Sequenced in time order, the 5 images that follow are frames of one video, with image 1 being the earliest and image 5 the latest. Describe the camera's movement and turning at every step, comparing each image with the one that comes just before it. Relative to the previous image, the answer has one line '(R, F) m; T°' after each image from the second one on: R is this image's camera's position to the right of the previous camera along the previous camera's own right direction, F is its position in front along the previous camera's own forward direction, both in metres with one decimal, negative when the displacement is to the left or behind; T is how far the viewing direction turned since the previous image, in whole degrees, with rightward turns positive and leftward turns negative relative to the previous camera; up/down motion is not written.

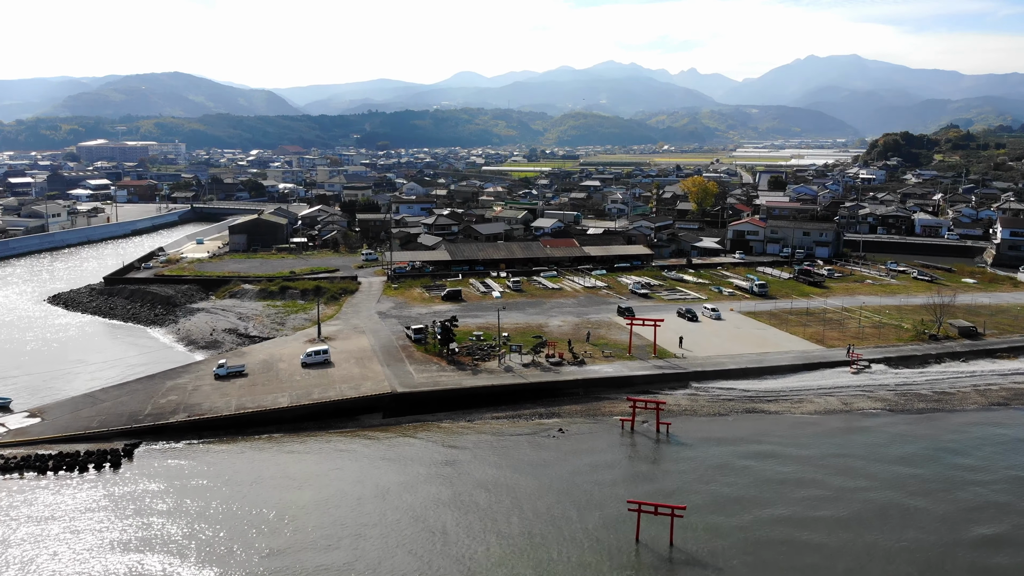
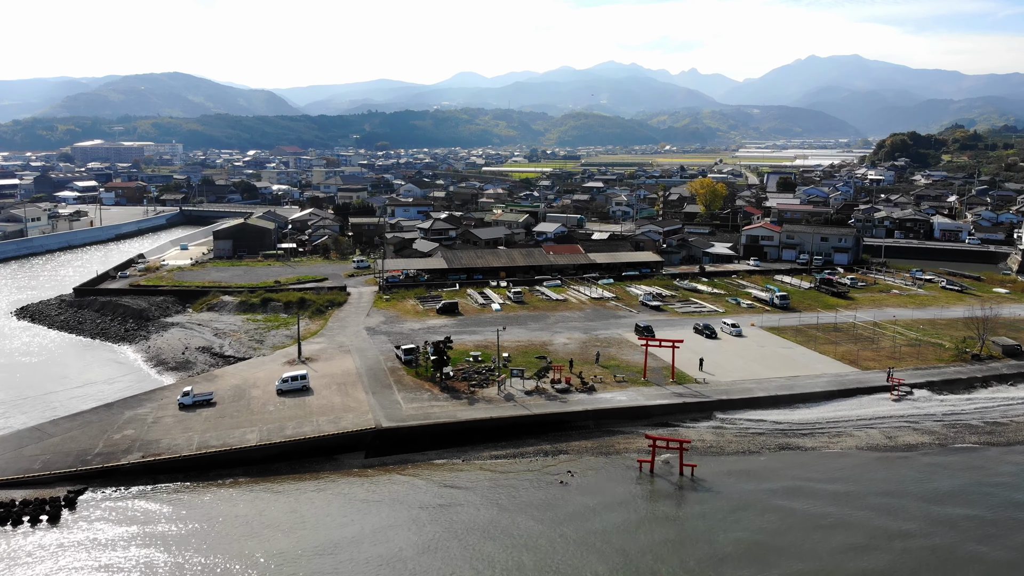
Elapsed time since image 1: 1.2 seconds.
(0.0, +1.4) m; 0°
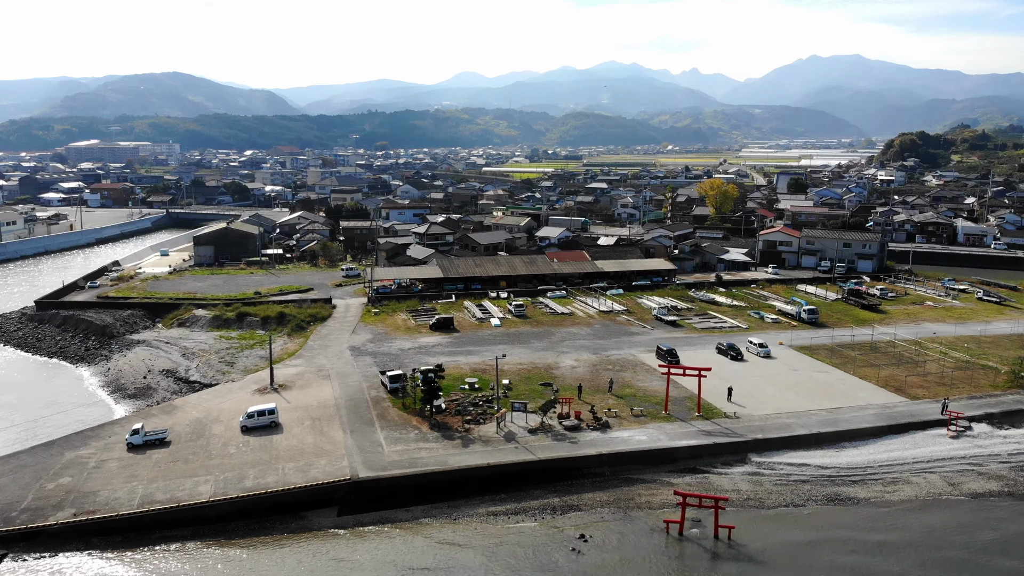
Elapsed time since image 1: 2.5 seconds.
(0.0, +1.5) m; 0°
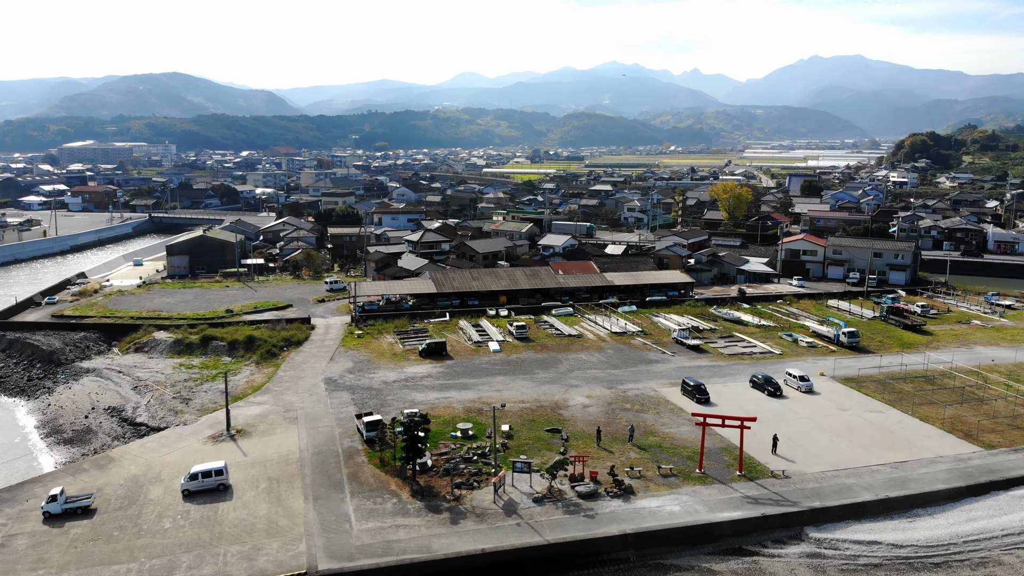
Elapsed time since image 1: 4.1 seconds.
(0.0, +1.8) m; 0°
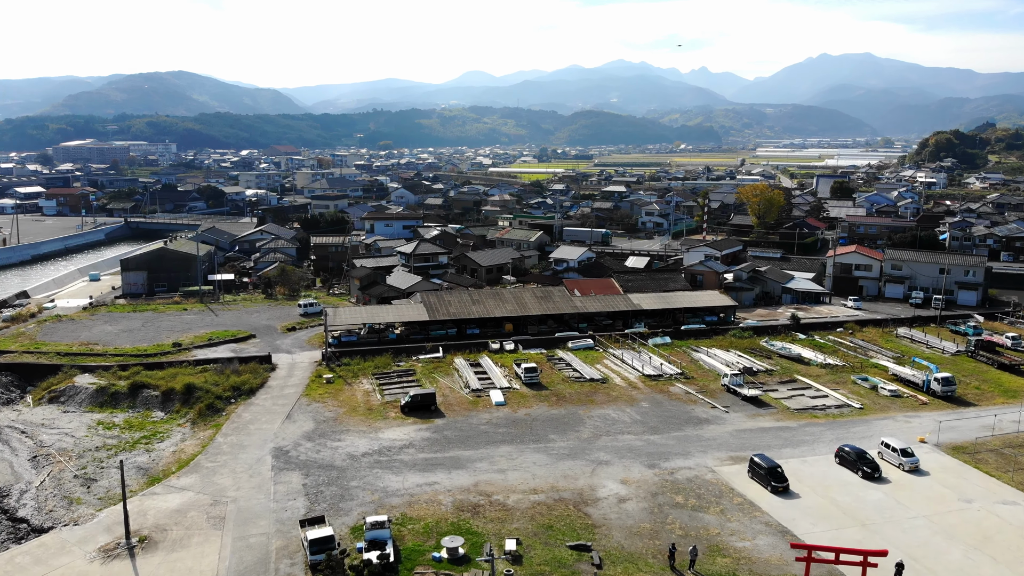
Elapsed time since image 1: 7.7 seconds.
(0.0, +2.8) m; 0°
